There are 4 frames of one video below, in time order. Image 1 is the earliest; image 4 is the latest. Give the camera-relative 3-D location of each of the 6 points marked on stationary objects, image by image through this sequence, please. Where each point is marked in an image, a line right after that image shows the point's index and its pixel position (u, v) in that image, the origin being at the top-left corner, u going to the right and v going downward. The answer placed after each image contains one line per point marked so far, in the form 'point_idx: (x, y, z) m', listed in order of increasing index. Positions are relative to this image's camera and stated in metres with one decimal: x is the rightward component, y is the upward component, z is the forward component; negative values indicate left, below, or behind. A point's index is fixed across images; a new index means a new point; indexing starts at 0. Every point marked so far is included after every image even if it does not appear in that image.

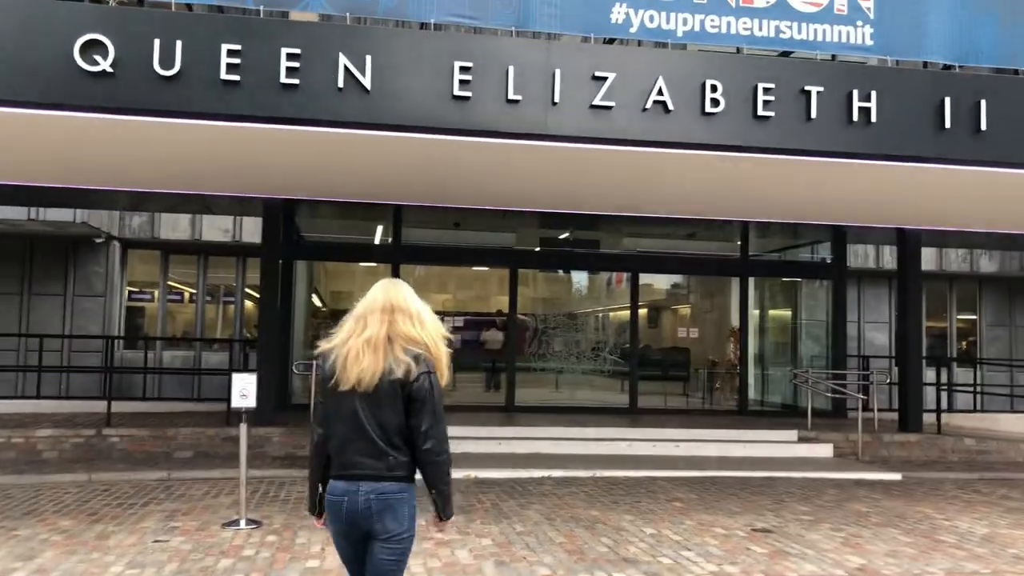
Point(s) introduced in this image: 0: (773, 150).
0: (+2.1, +1.1, +7.5) m
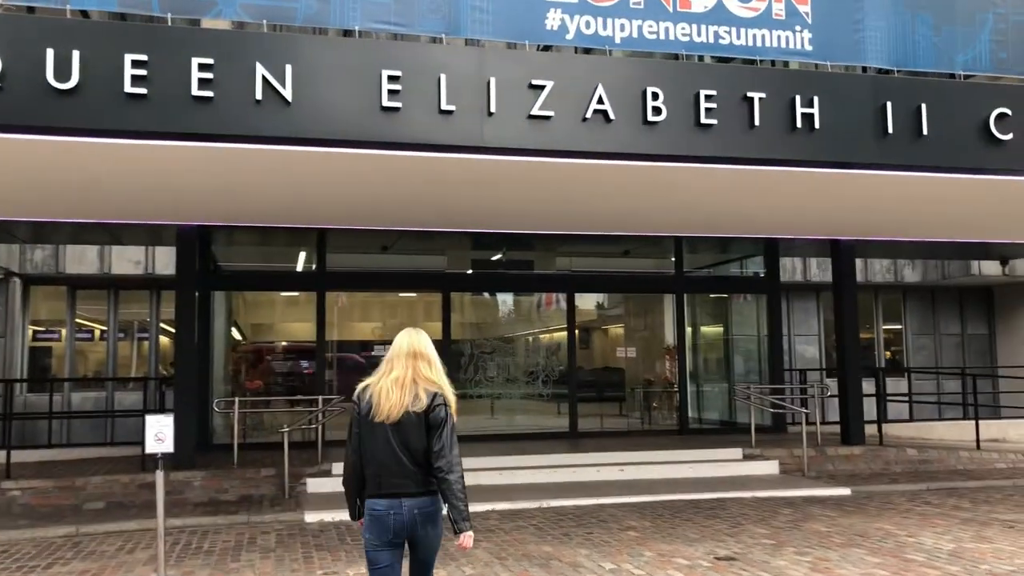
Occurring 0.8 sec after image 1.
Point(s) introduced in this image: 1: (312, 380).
0: (+1.6, +1.0, +7.2) m
1: (-2.7, -1.3, +12.5) m
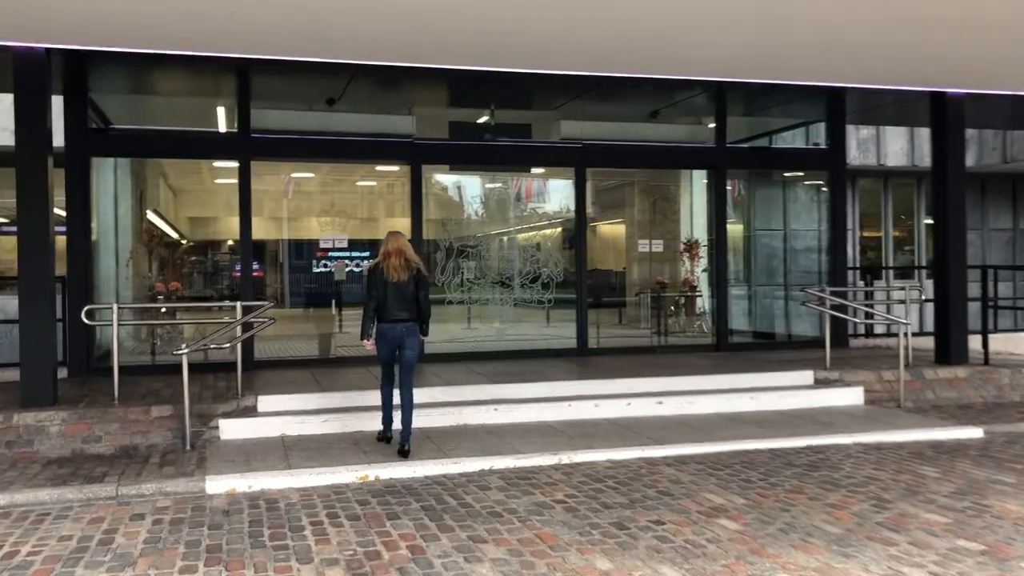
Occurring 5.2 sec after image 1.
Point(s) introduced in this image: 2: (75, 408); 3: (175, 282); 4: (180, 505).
0: (+1.7, +1.8, +4.1) m
1: (-2.8, 0.0, +9.4) m
2: (-3.1, -0.9, +6.7) m
3: (-3.5, +0.1, +9.5) m
4: (-1.9, -1.2, +5.4) m
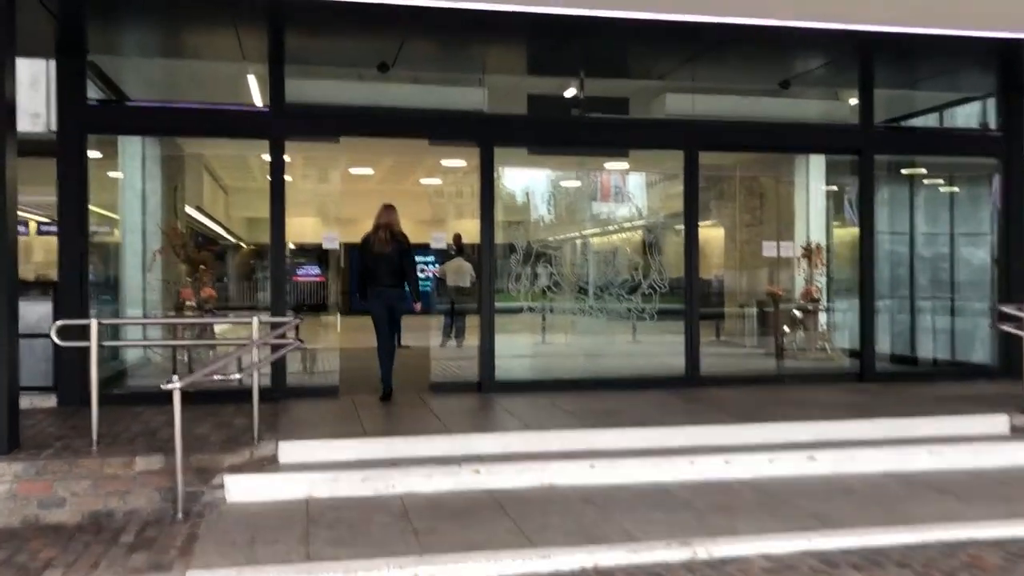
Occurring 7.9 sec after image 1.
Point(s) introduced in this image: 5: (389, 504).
0: (+2.1, +1.7, +2.1) m
1: (-2.0, 0.0, +7.8) m
2: (-2.6, -0.9, +5.0) m
3: (-2.8, 0.0, +7.8) m
4: (-1.4, -1.3, +3.6) m
5: (-0.7, -1.2, +5.0) m
